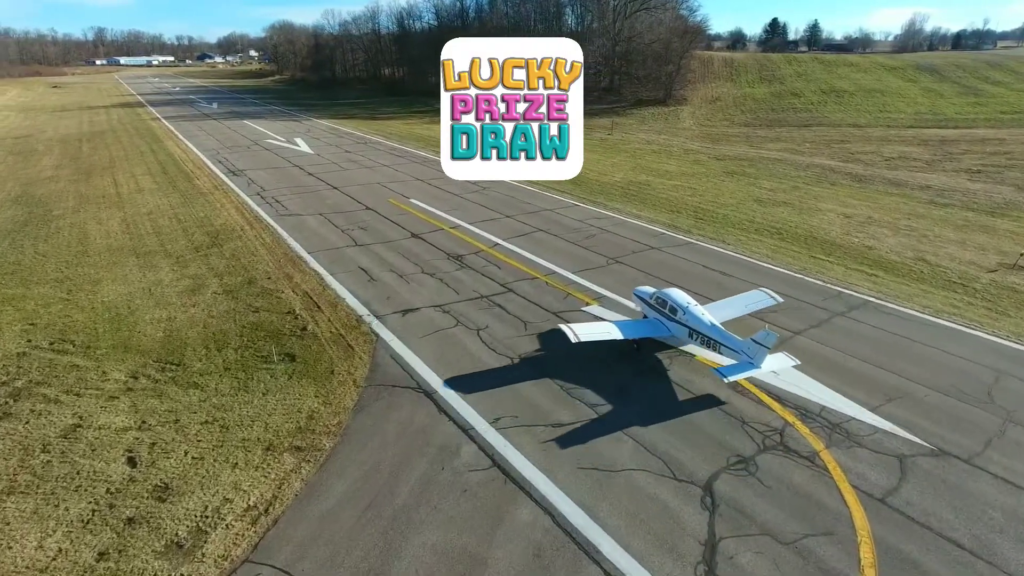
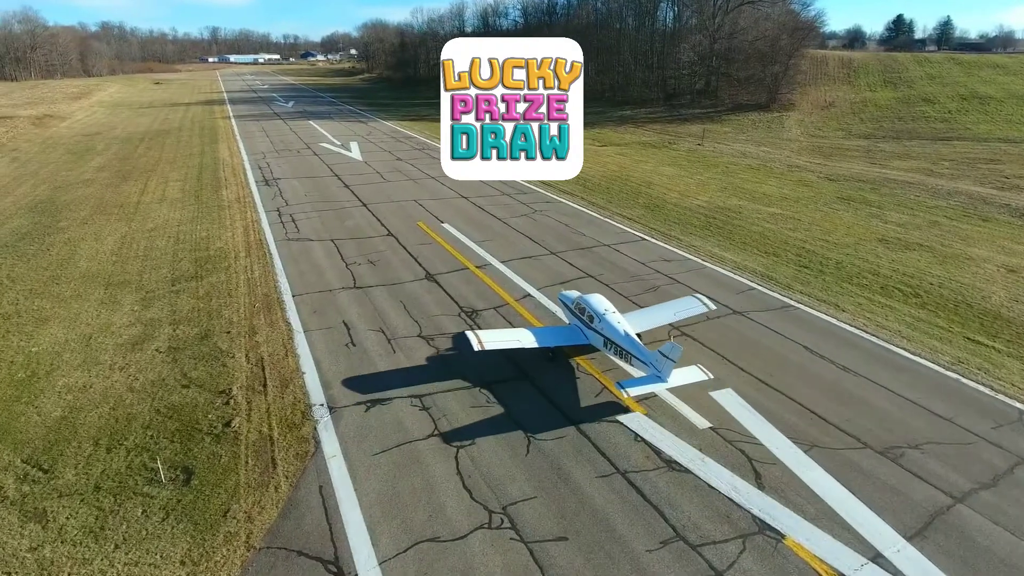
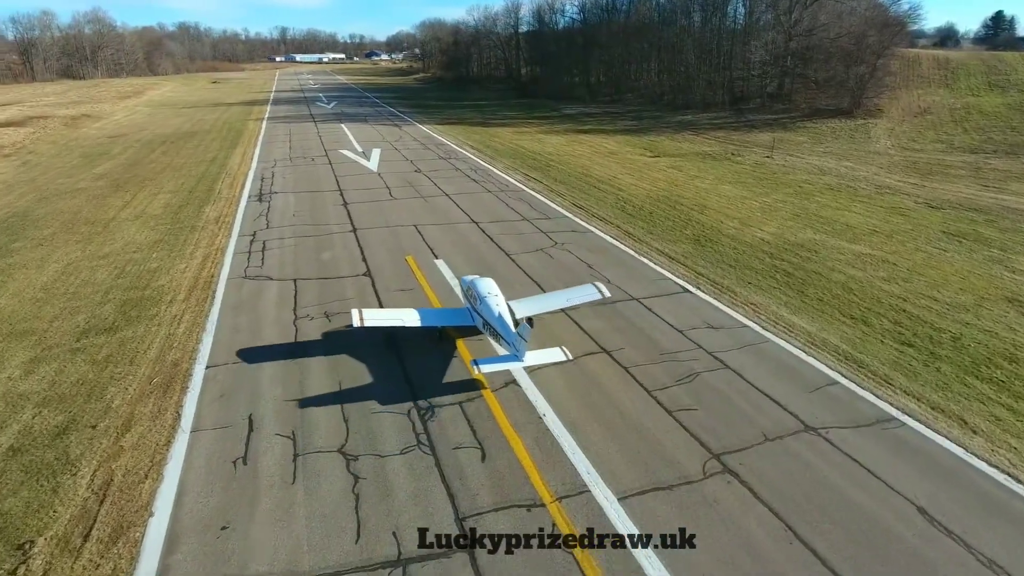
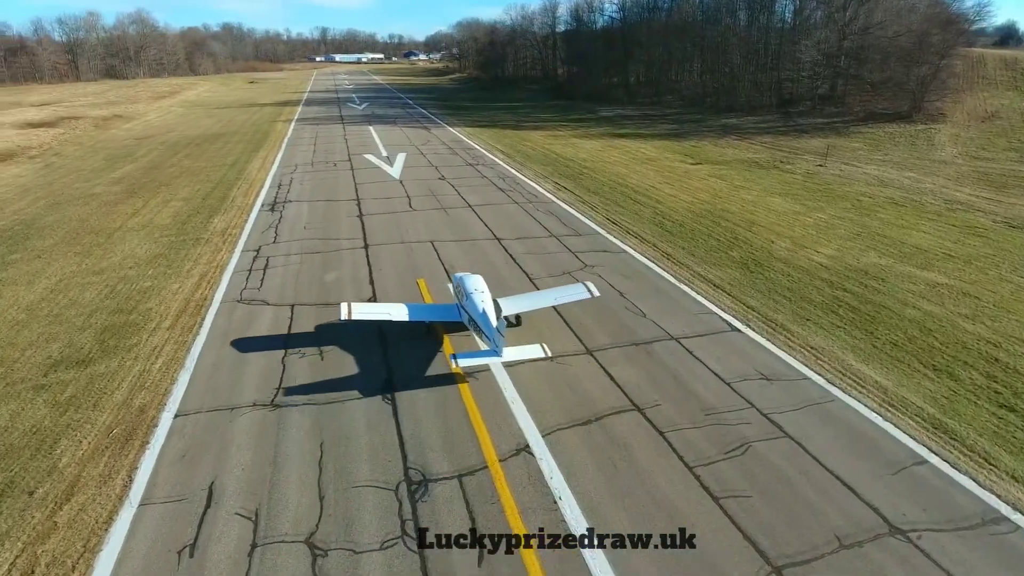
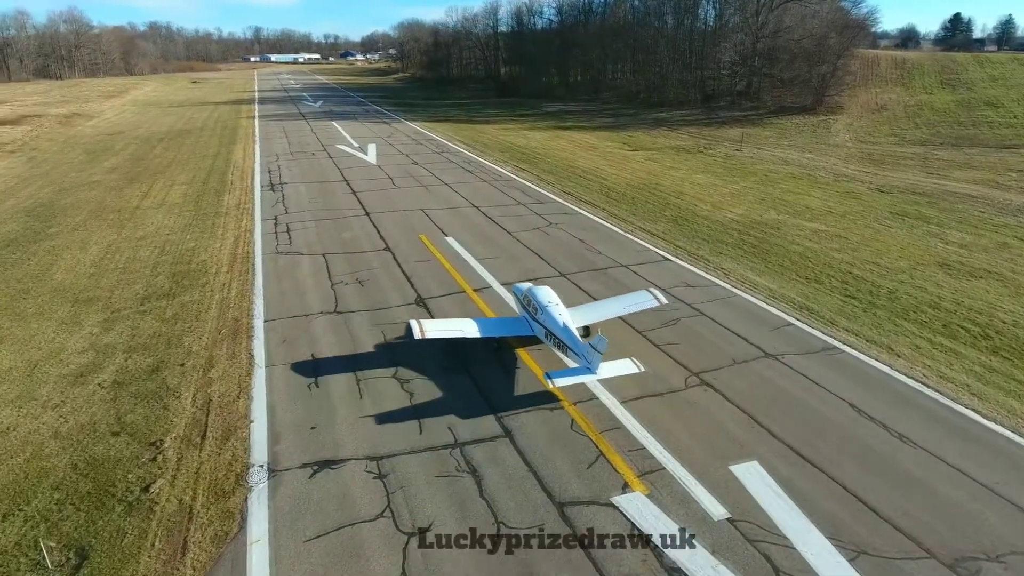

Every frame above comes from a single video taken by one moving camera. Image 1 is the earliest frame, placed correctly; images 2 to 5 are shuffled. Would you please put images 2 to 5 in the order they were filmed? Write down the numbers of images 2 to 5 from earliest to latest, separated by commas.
2, 5, 3, 4
